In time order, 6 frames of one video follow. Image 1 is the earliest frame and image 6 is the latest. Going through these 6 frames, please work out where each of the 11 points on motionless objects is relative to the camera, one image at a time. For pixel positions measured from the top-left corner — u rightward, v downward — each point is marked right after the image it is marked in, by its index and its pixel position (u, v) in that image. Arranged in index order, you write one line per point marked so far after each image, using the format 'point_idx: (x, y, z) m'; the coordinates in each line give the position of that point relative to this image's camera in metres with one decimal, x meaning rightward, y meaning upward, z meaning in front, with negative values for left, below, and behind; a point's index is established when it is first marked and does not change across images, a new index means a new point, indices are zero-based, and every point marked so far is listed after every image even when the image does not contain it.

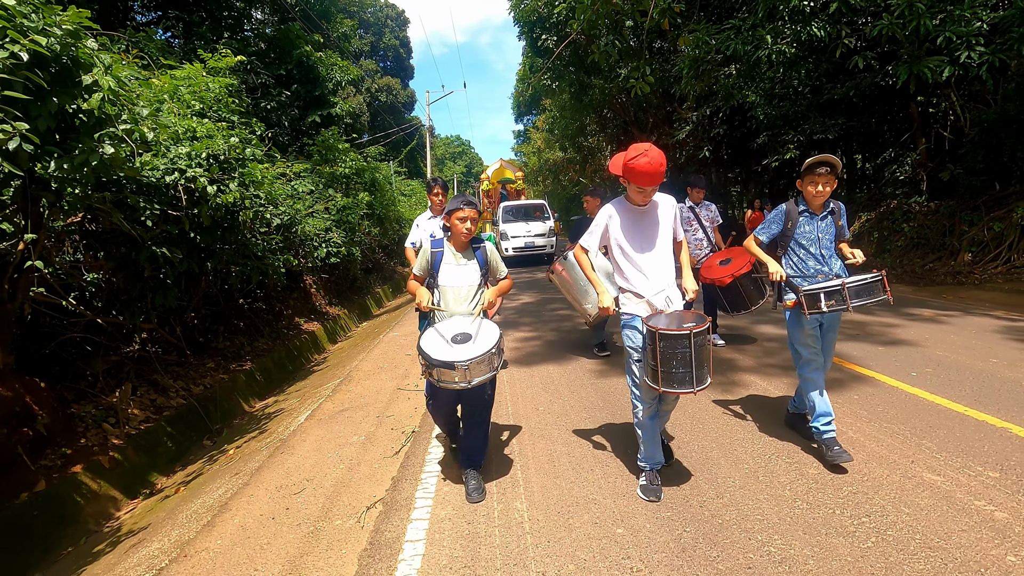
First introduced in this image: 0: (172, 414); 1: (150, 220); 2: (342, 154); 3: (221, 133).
0: (-3.2, -1.2, +5.1) m
1: (-3.0, +0.6, +4.5) m
2: (-3.5, +2.8, +11.2) m
3: (-3.0, +1.6, +5.5) m
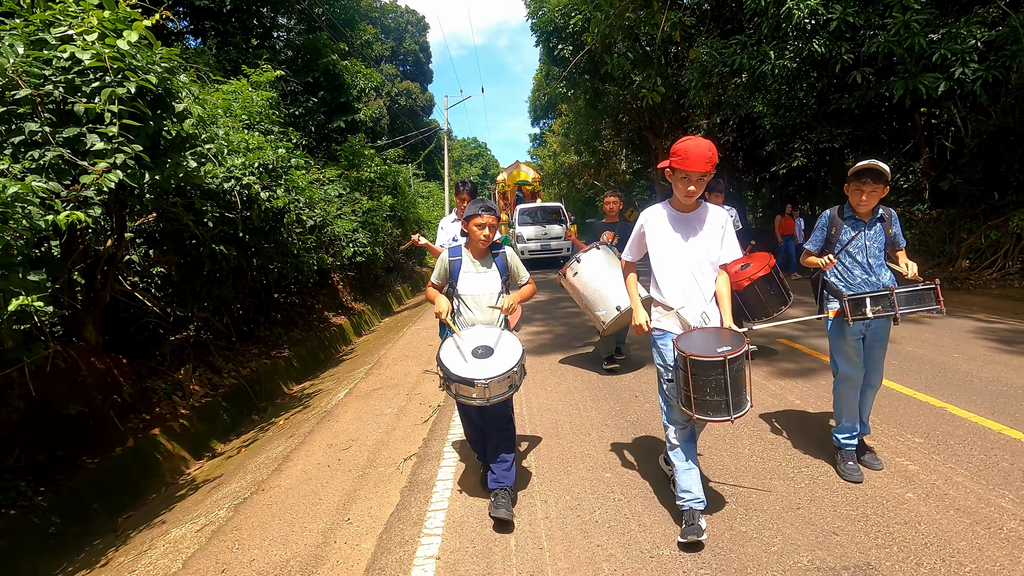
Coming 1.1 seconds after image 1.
0: (-3.0, -1.1, +5.8) m
1: (-2.9, +0.6, +5.2) m
2: (-3.2, +2.8, +11.9) m
3: (-2.8, +1.6, +6.2) m
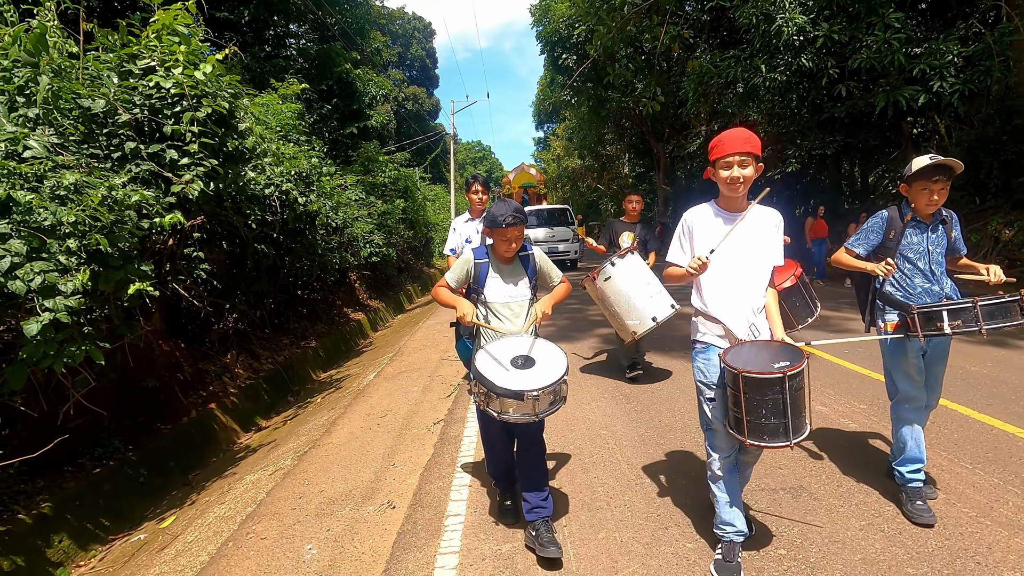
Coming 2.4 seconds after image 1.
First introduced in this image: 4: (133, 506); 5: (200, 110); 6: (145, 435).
0: (-2.9, -1.0, +6.4) m
1: (-2.8, +0.7, +5.9) m
2: (-3.0, +2.9, +12.6) m
3: (-2.7, +1.7, +6.9) m
4: (-2.7, -1.6, +3.9) m
5: (-2.5, +1.4, +4.3) m
6: (-2.9, -1.2, +4.3) m
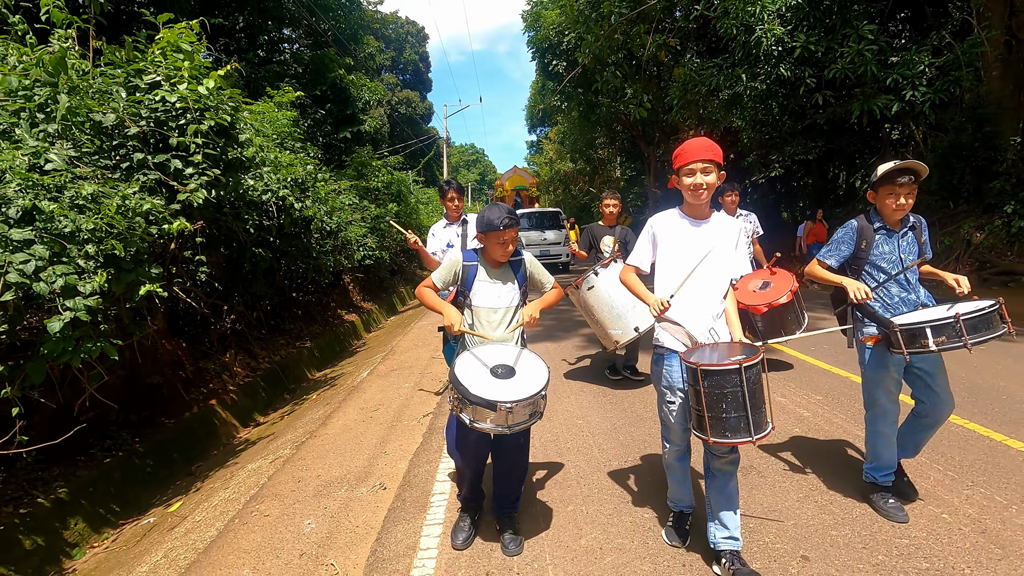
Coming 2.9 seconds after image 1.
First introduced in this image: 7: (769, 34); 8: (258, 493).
0: (-3.1, -1.0, +6.7) m
1: (-2.9, +0.7, +6.1) m
2: (-3.3, +2.8, +12.9) m
3: (-2.8, +1.7, +7.2) m
4: (-2.8, -1.6, +4.1) m
5: (-2.6, +1.4, +4.5) m
6: (-3.1, -1.2, +4.6) m
7: (+5.0, +4.9, +10.5) m
8: (-1.6, -1.3, +3.4) m
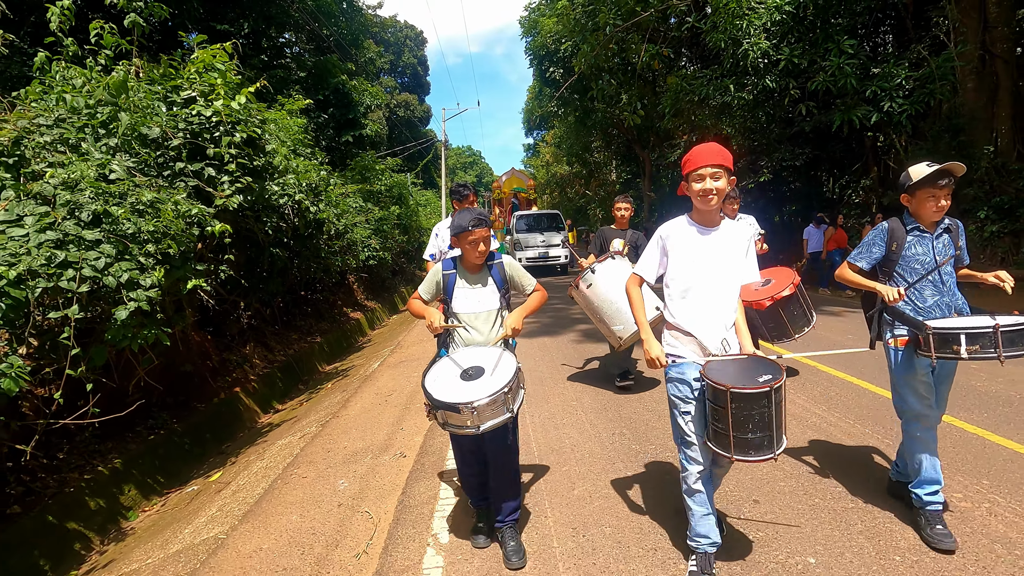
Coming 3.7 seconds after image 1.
0: (-3.1, -1.0, +7.2) m
1: (-2.9, +0.7, +6.6) m
2: (-3.3, +2.8, +13.4) m
3: (-2.8, +1.7, +7.7) m
4: (-2.8, -1.5, +4.6) m
5: (-2.6, +1.4, +5.0) m
6: (-3.1, -1.1, +5.1) m
7: (+5.0, +4.9, +11.1) m
8: (-1.6, -1.2, +3.9) m
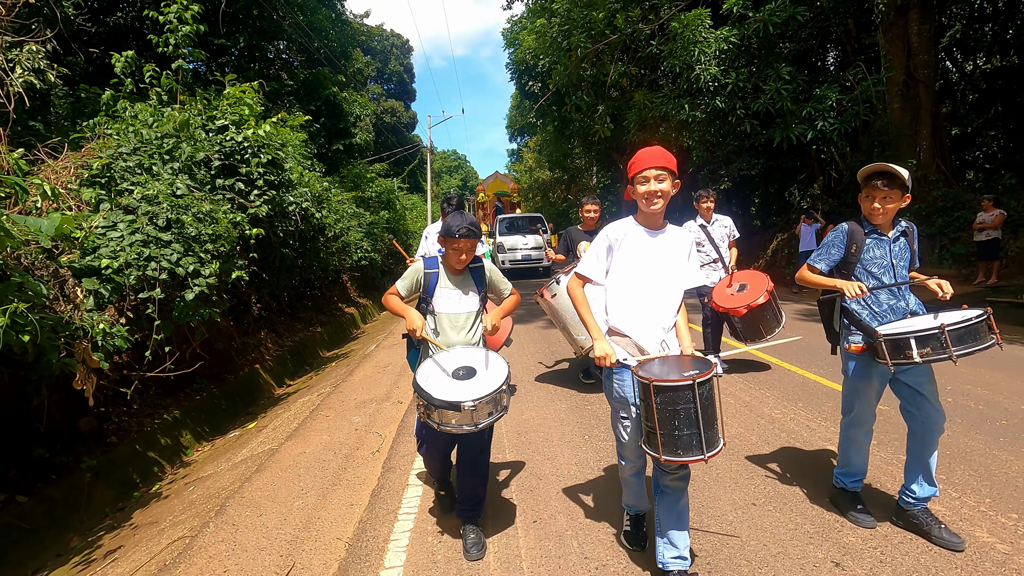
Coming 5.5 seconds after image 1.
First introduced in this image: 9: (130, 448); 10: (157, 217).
0: (-3.4, -0.9, +8.4) m
1: (-3.3, +0.8, +7.8) m
2: (-3.8, +2.9, +14.5) m
3: (-3.2, +1.8, +8.9) m
4: (-3.1, -1.4, +5.8) m
5: (-2.9, +1.5, +6.2) m
6: (-3.4, -1.1, +6.3) m
7: (+4.5, +5.0, +12.5) m
8: (-1.8, -1.1, +5.1) m
9: (-3.2, -1.3, +4.5) m
10: (-3.1, +0.6, +4.7) m
